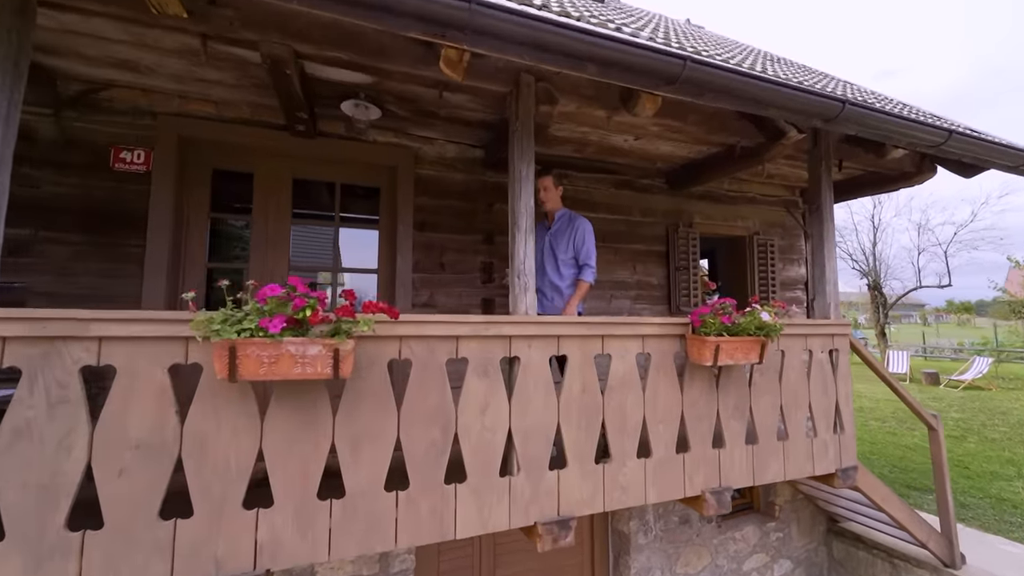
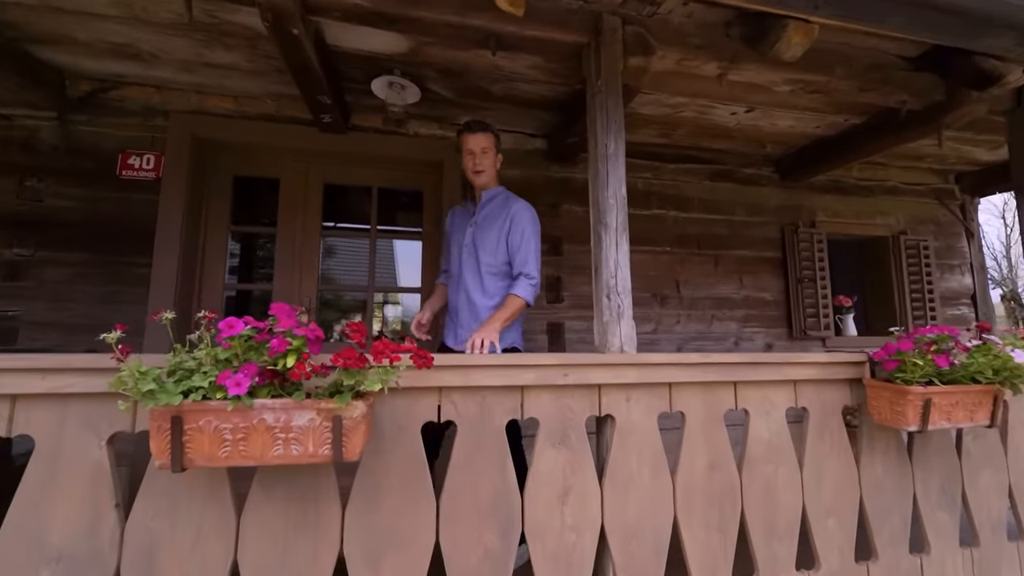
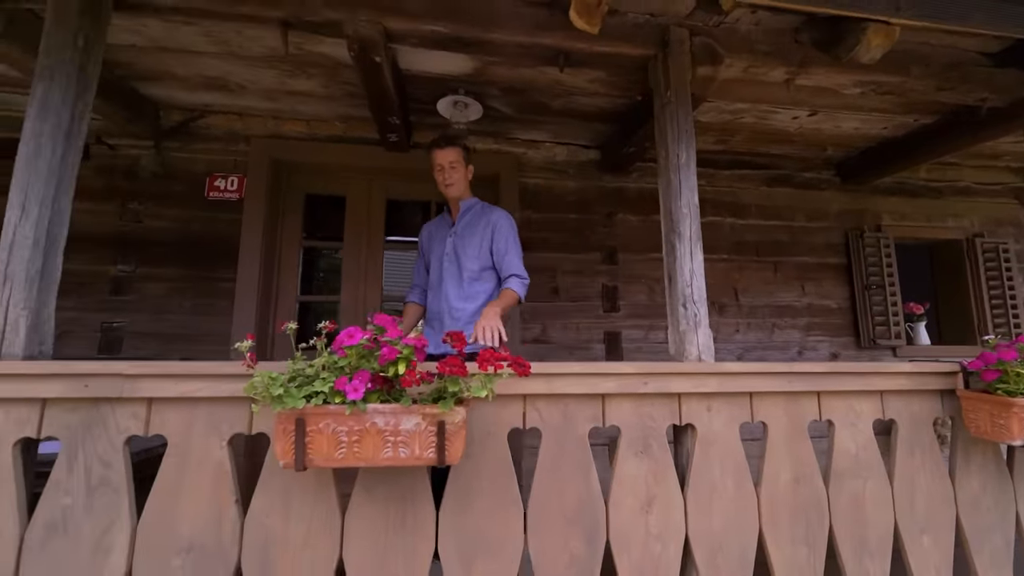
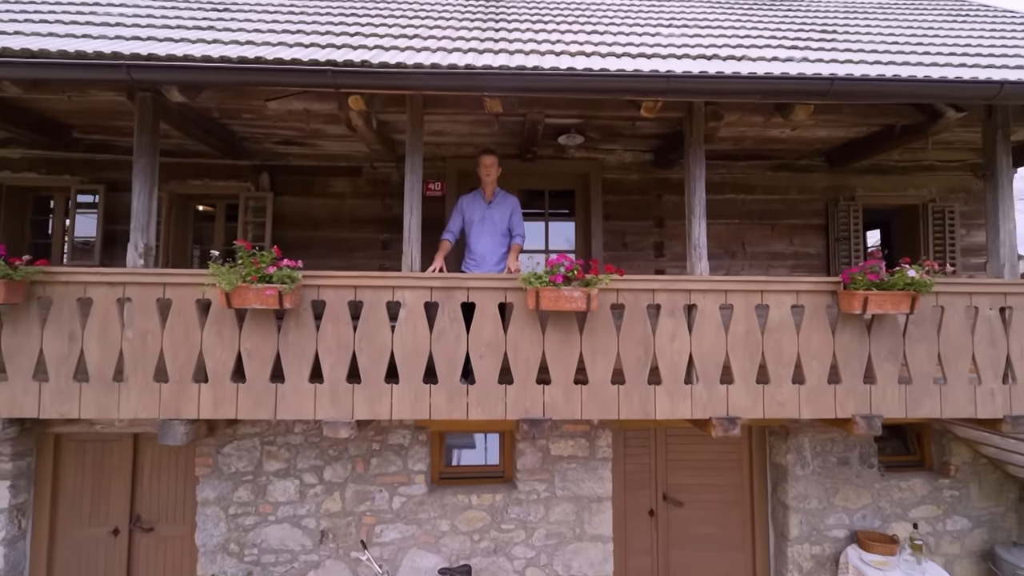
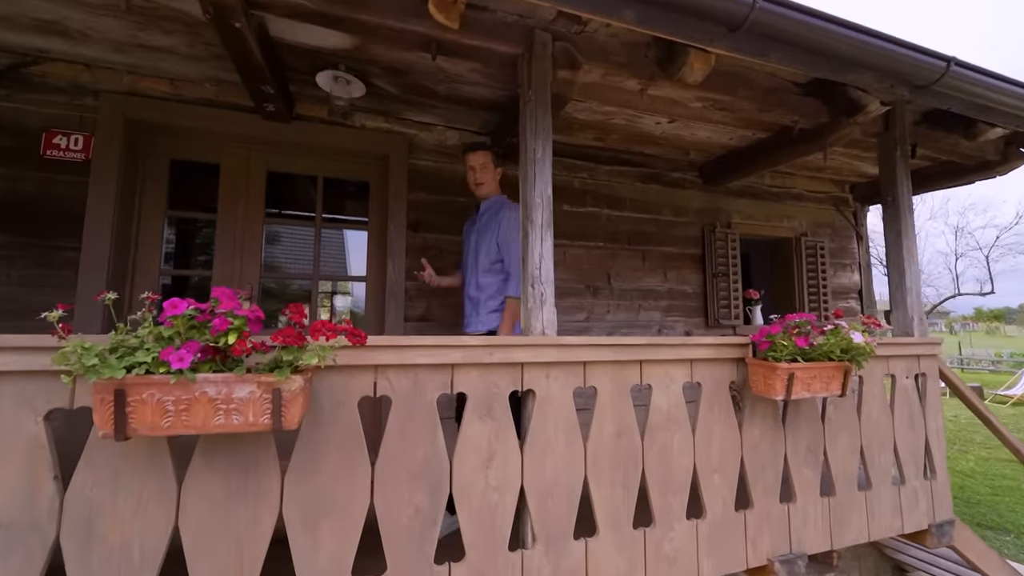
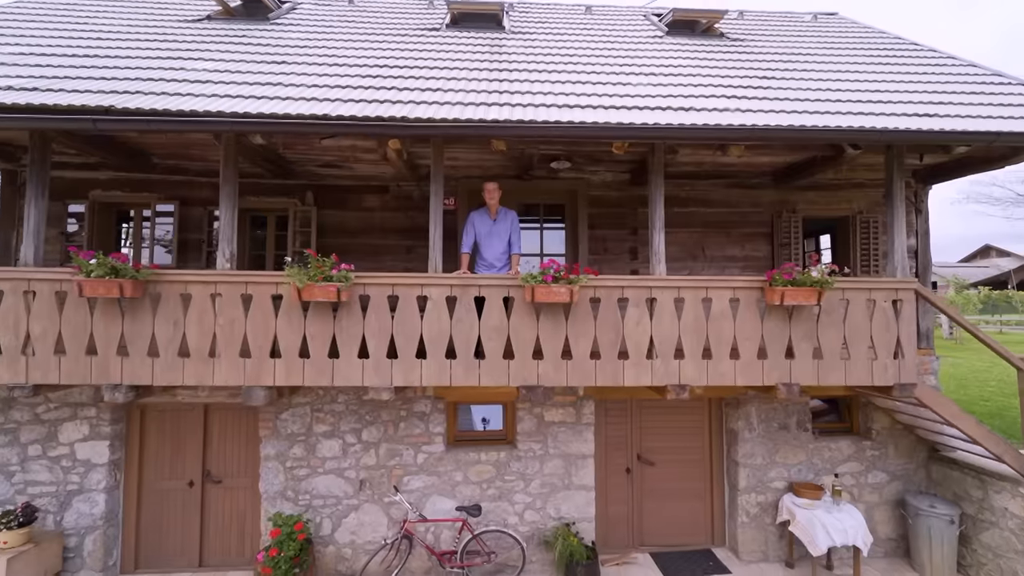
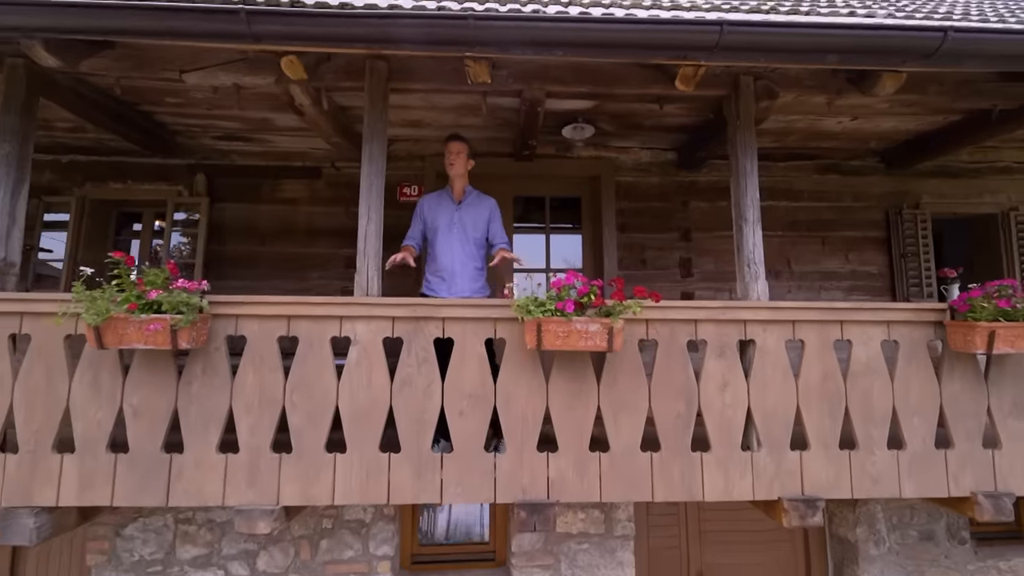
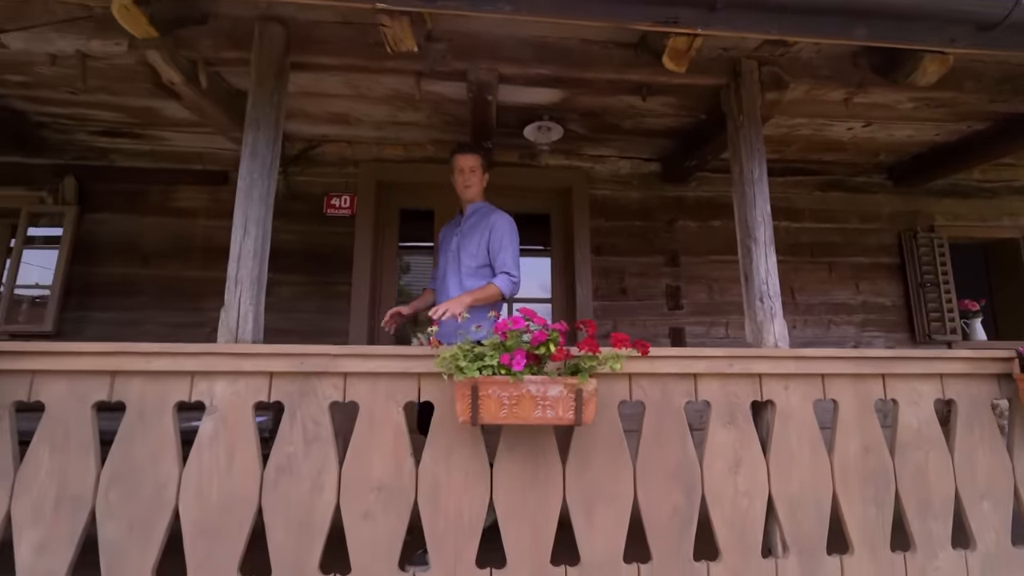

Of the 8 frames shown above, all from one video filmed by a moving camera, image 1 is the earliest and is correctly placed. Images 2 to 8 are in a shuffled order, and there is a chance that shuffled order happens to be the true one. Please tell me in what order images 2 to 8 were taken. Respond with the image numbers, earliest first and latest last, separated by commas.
5, 2, 3, 8, 7, 4, 6
